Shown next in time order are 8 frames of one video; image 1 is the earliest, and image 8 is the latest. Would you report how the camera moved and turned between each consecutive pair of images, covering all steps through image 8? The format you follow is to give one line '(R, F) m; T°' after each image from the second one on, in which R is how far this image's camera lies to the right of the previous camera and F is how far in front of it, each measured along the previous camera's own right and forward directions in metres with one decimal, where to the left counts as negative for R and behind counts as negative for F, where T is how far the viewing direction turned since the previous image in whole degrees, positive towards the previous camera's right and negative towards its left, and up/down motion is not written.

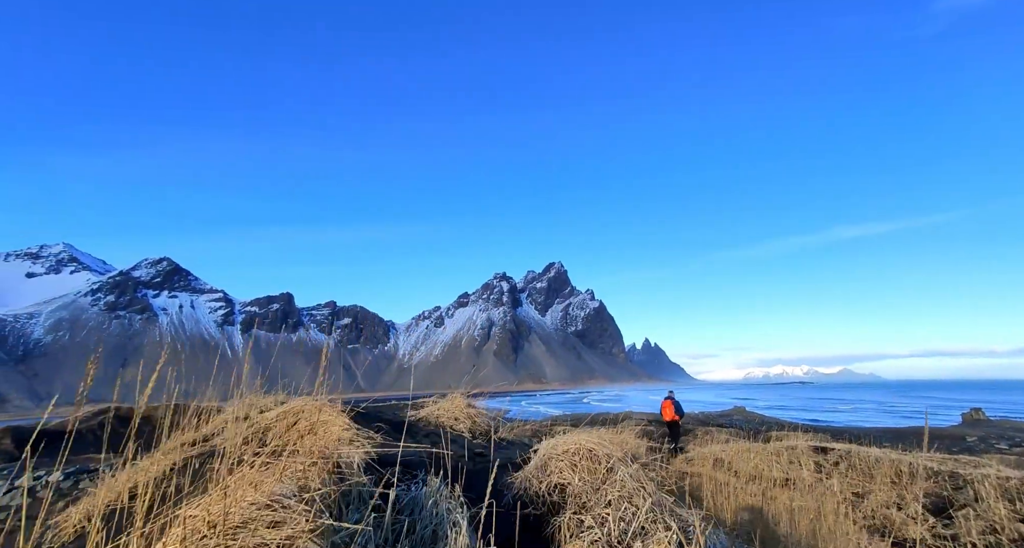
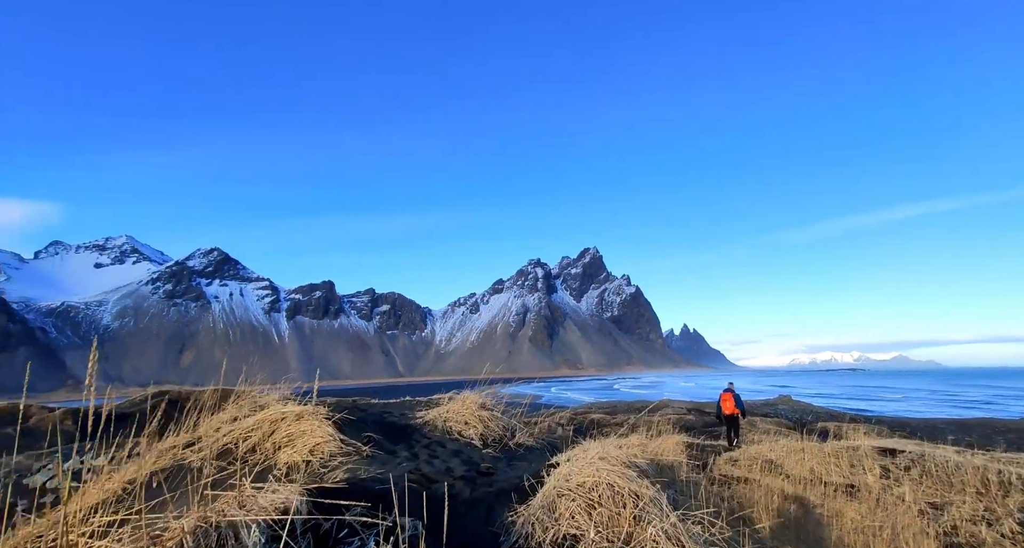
(+0.1, +0.6) m; -4°
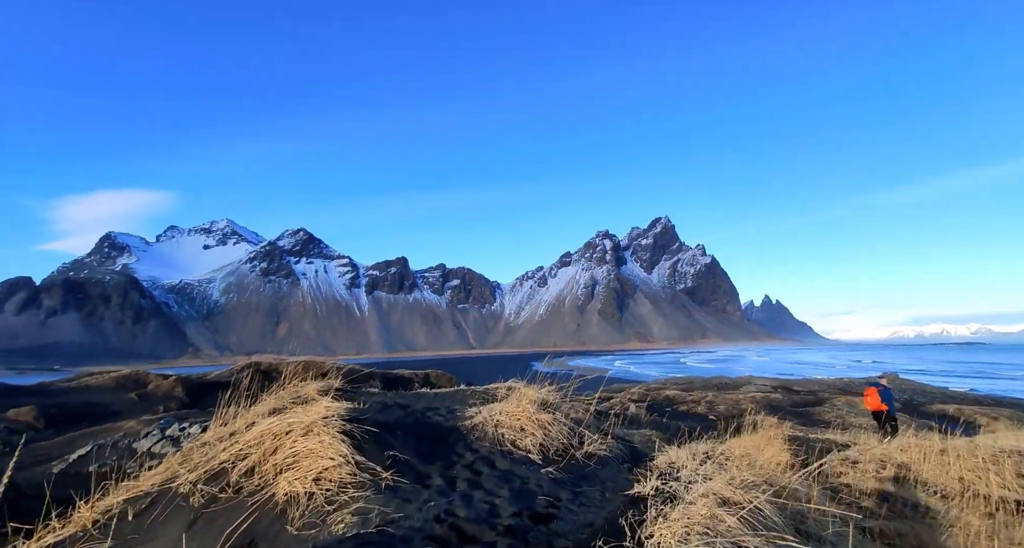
(0.0, +0.8) m; -7°
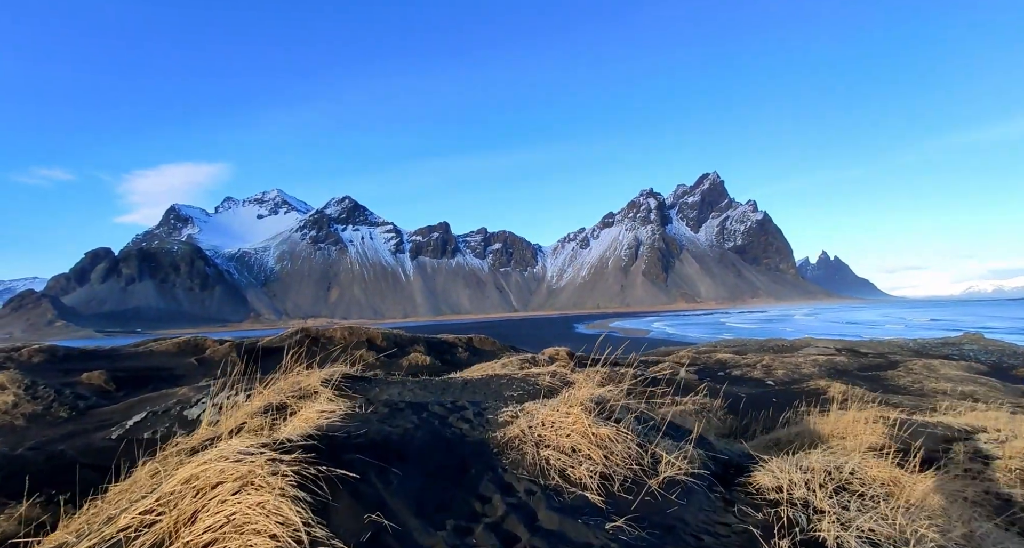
(0.0, +0.9) m; -5°
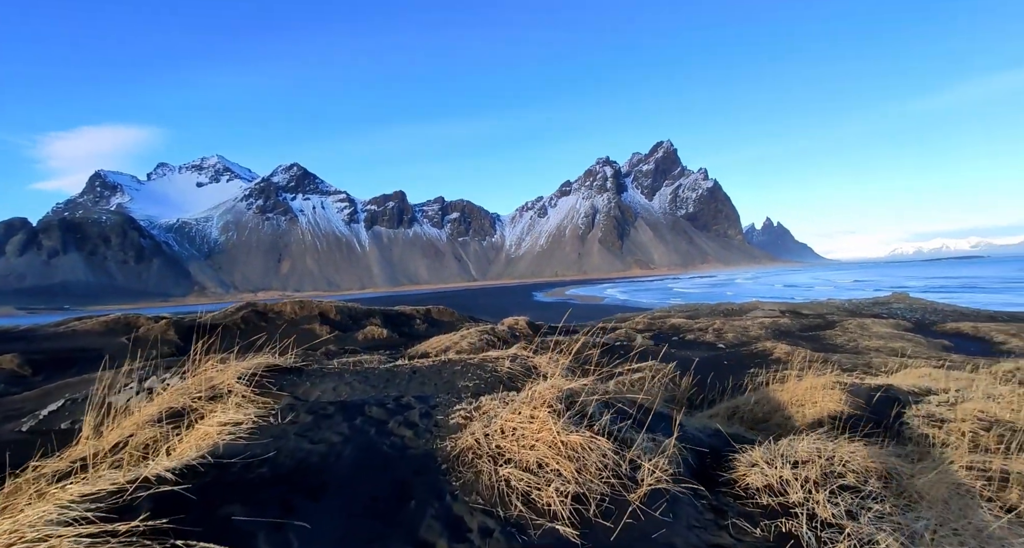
(0.0, +0.1) m; +4°
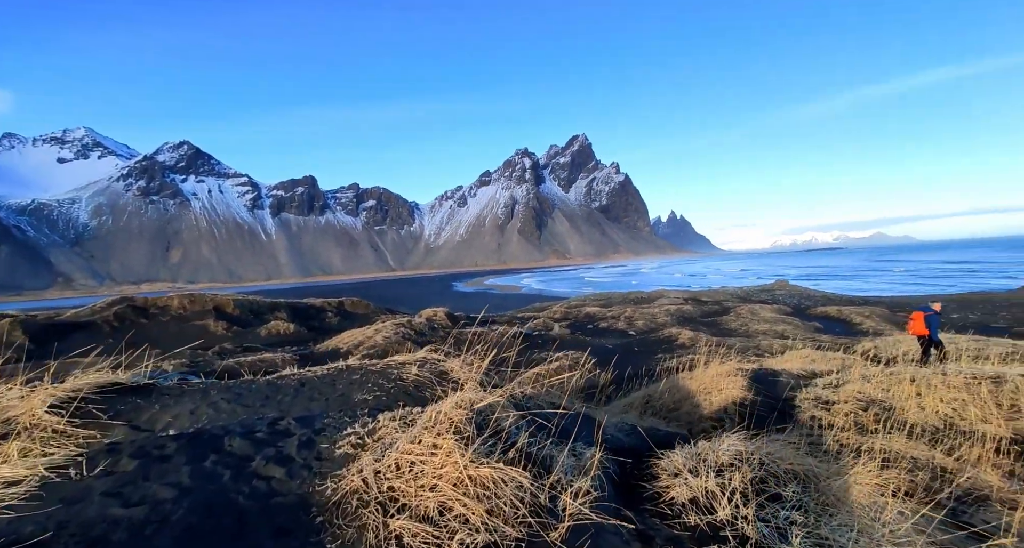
(0.0, +0.3) m; +9°
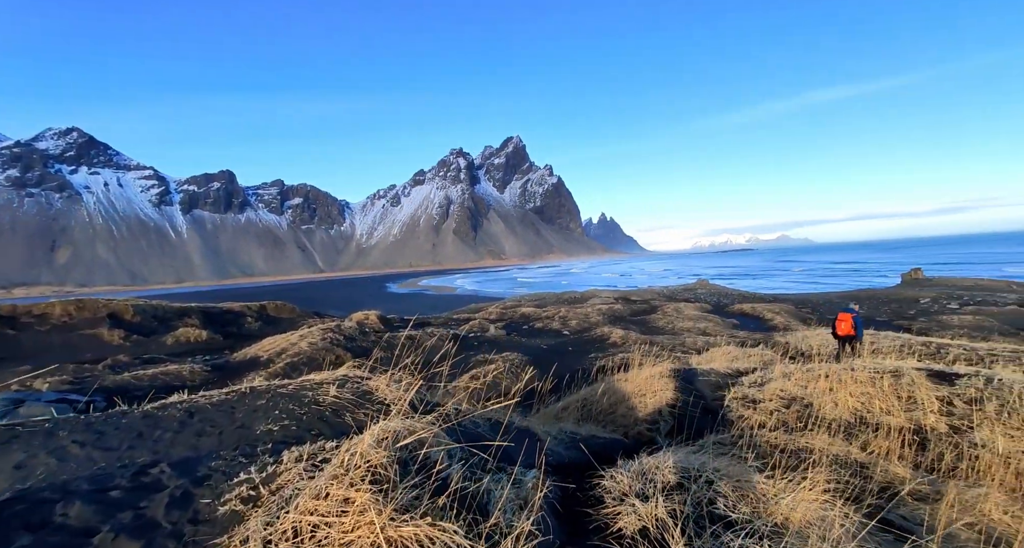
(0.0, +0.3) m; +7°
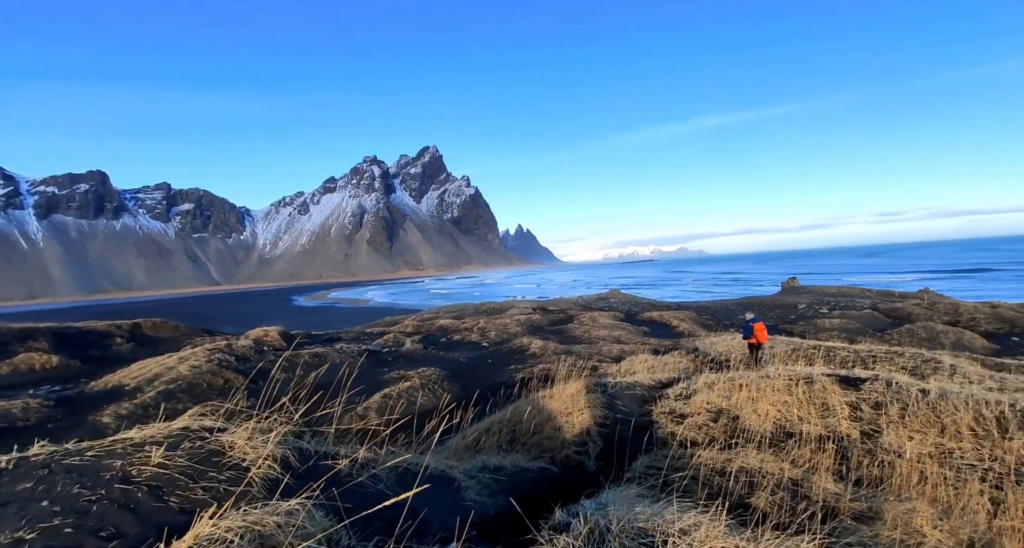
(0.0, +0.8) m; +9°
